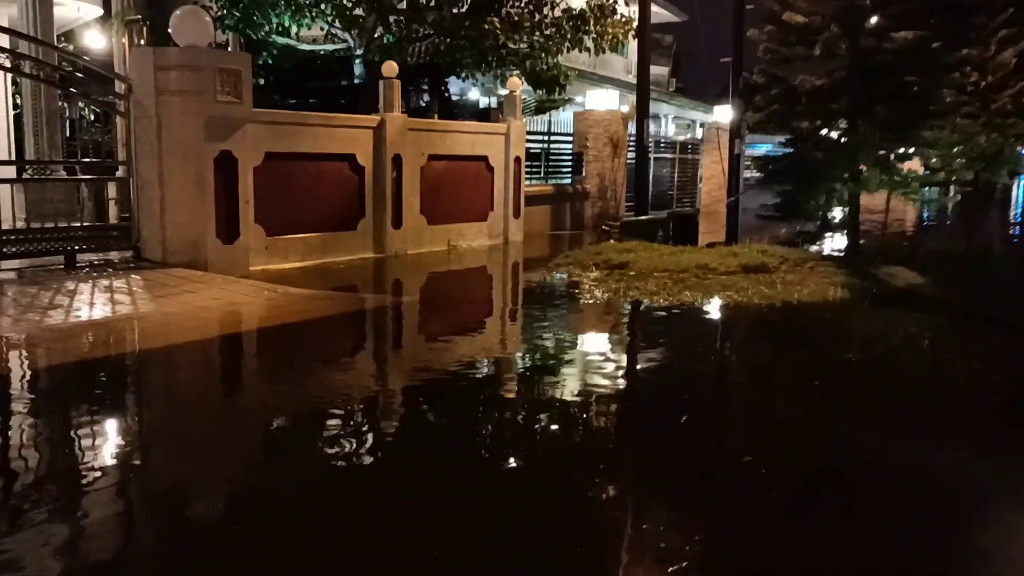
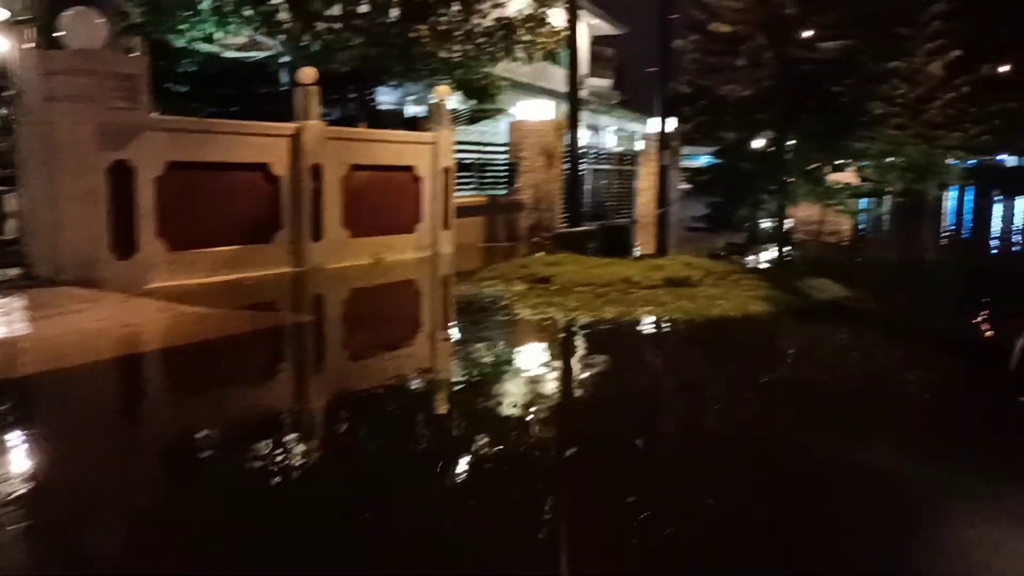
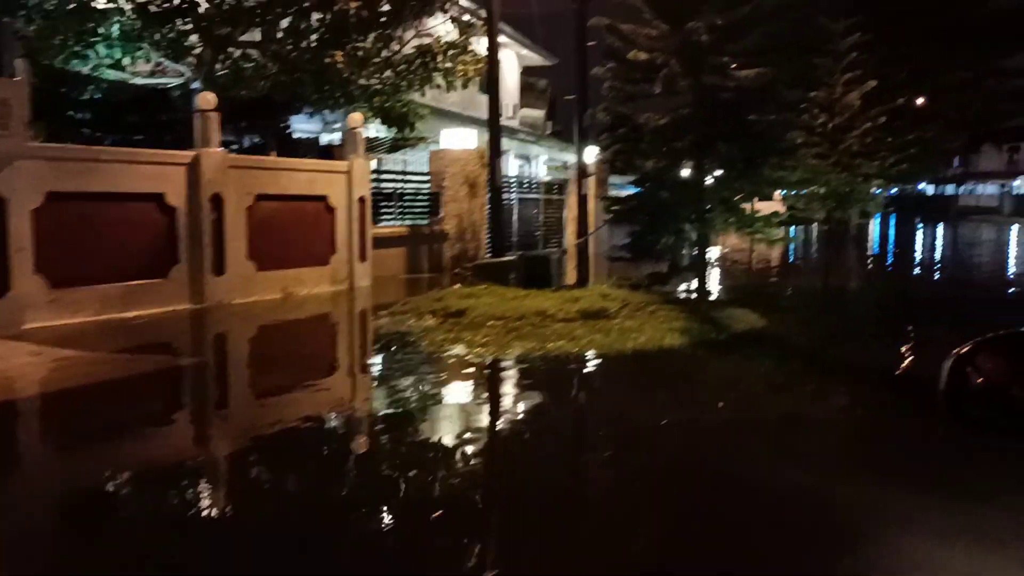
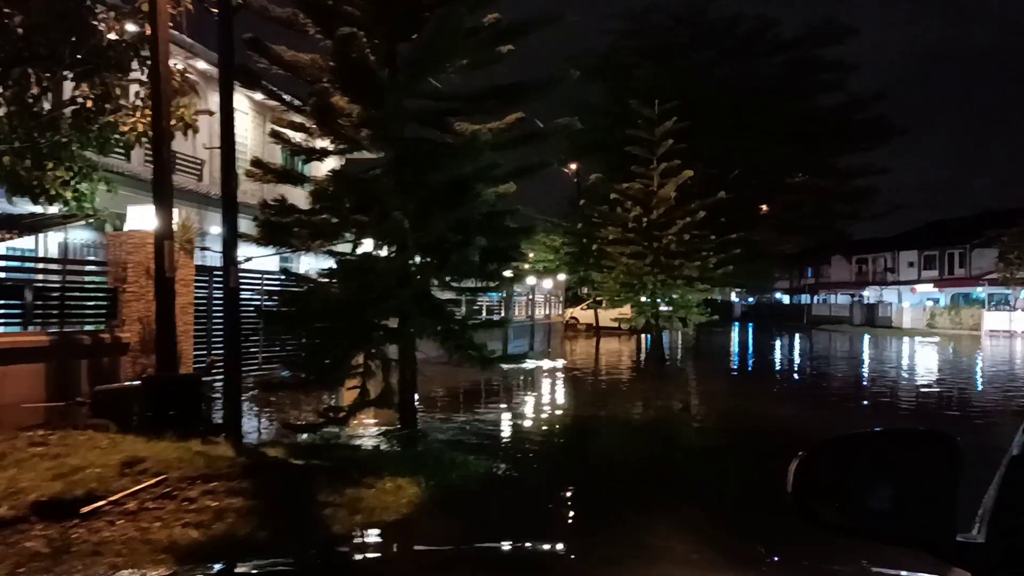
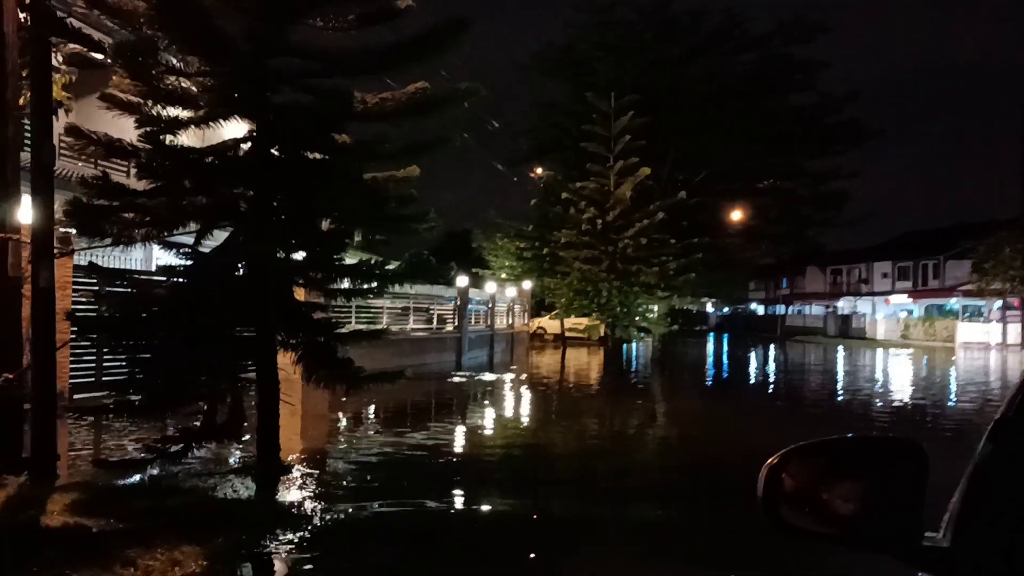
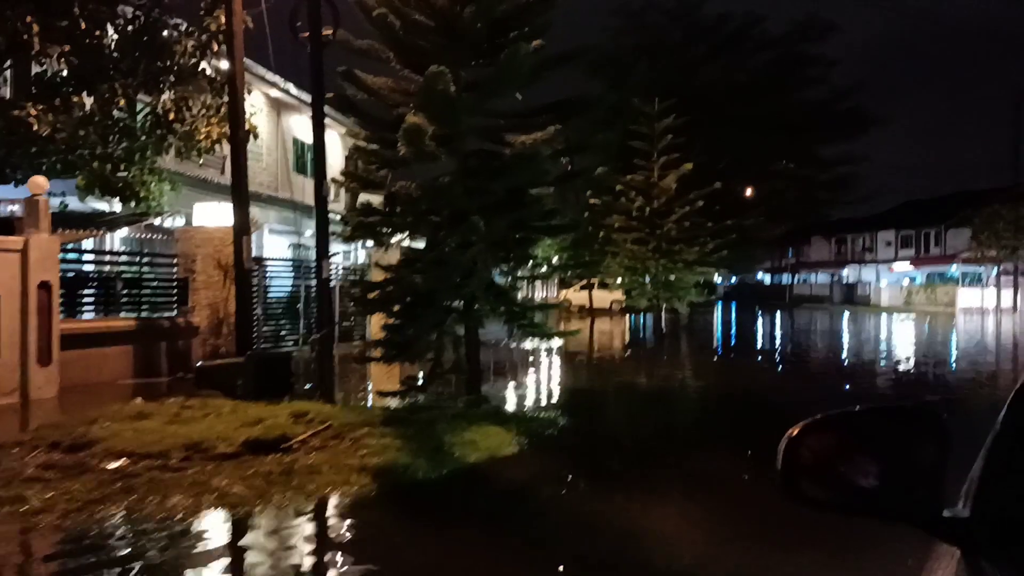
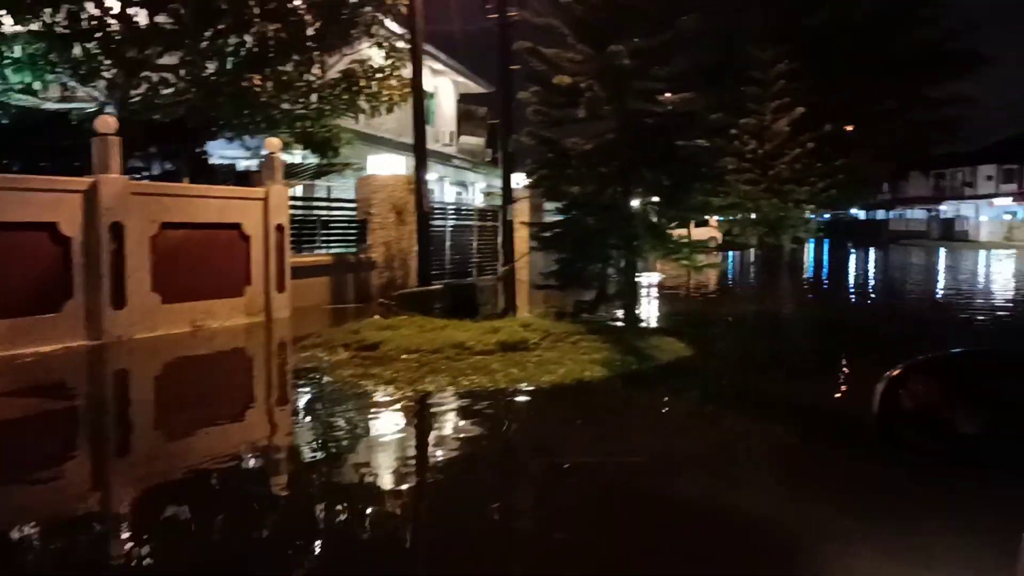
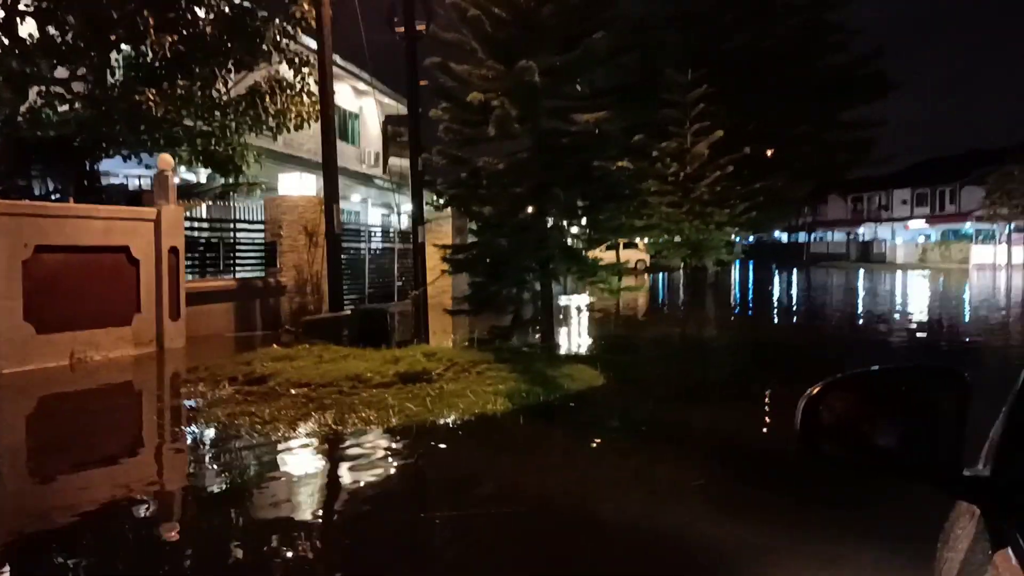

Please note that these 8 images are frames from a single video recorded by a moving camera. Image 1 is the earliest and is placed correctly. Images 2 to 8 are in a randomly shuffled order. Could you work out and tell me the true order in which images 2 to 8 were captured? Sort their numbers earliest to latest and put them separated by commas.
2, 3, 7, 8, 6, 4, 5
